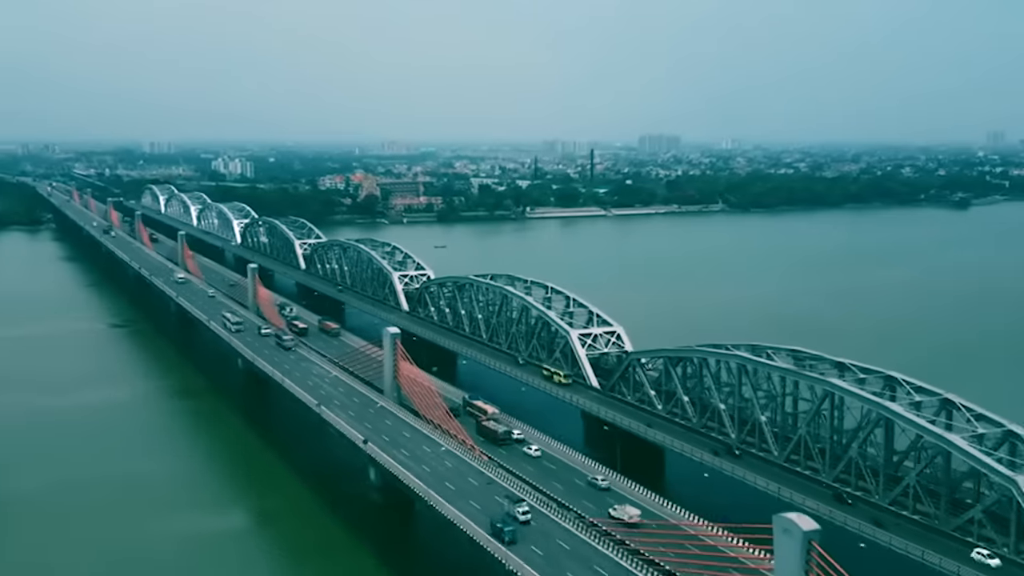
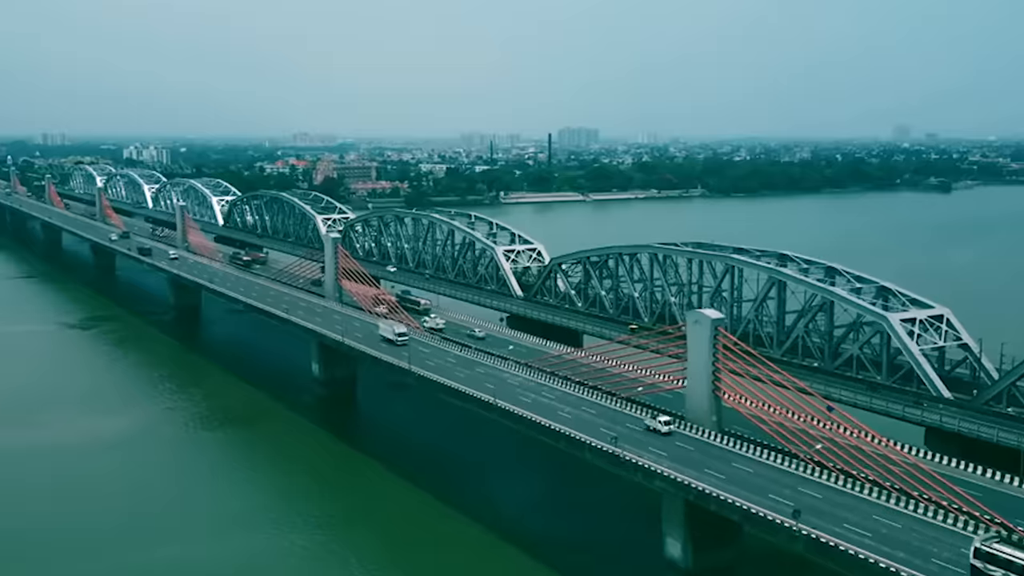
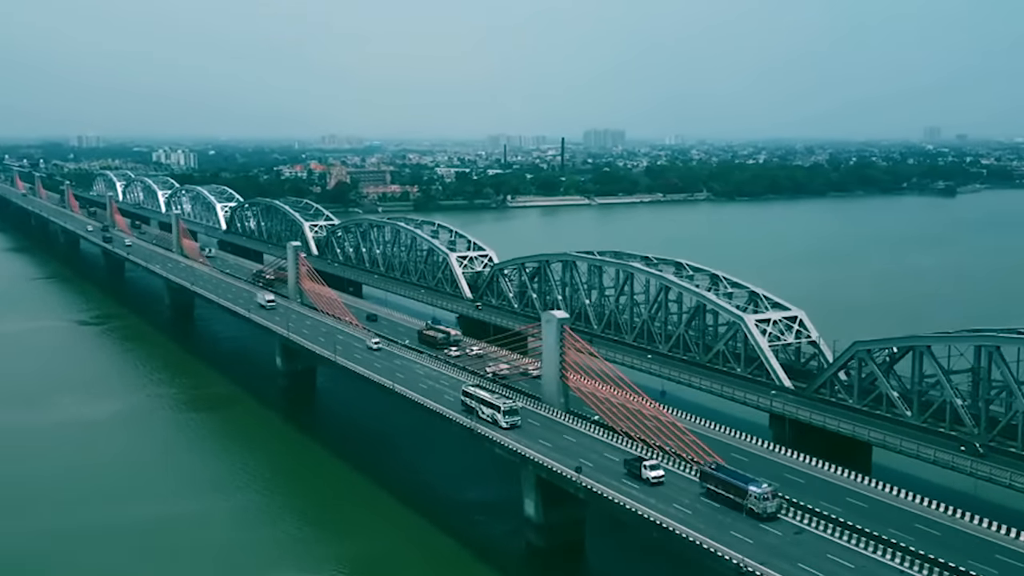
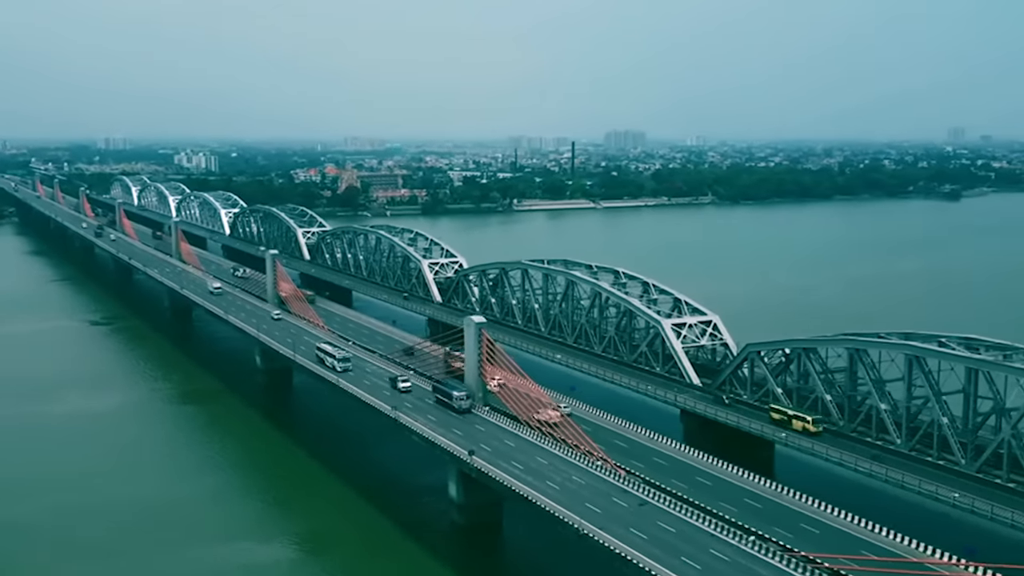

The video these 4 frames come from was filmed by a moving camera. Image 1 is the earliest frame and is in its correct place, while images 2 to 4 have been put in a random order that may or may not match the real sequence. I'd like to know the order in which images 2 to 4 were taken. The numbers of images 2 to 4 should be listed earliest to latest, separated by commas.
4, 3, 2
